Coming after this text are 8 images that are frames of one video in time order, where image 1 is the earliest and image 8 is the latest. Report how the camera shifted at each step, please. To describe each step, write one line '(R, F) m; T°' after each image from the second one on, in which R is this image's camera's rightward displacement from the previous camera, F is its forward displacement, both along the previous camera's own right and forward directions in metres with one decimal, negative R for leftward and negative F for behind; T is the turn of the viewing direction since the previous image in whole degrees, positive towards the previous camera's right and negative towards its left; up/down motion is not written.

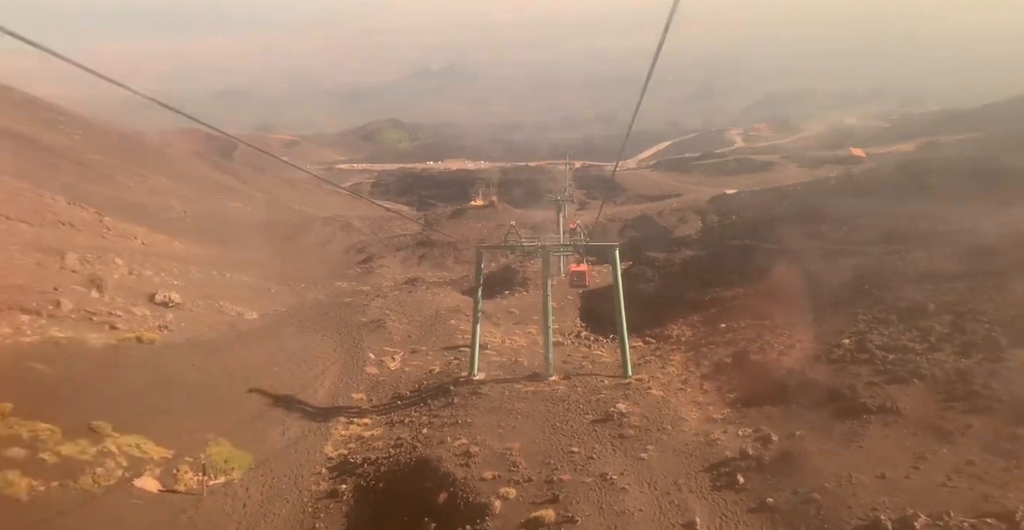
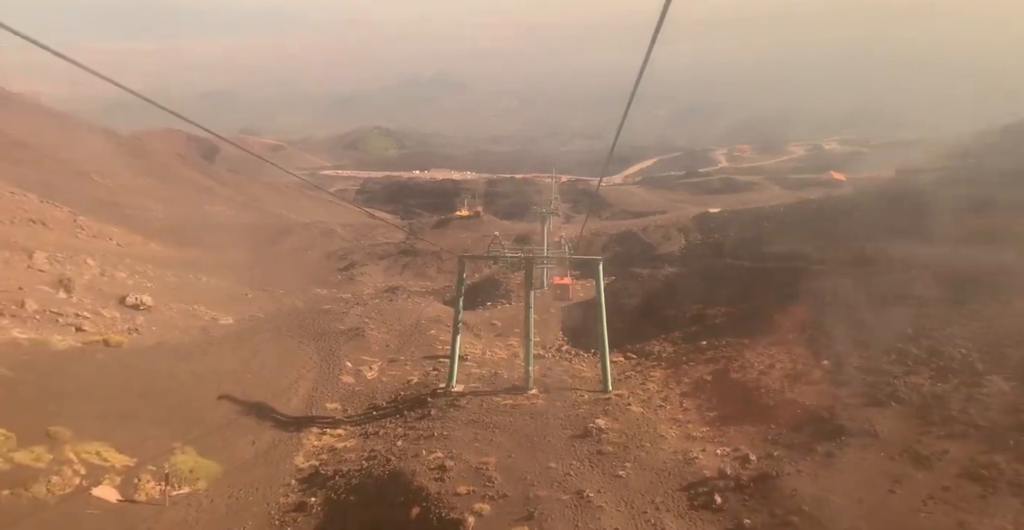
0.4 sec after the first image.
(0.0, +0.2) m; +1°
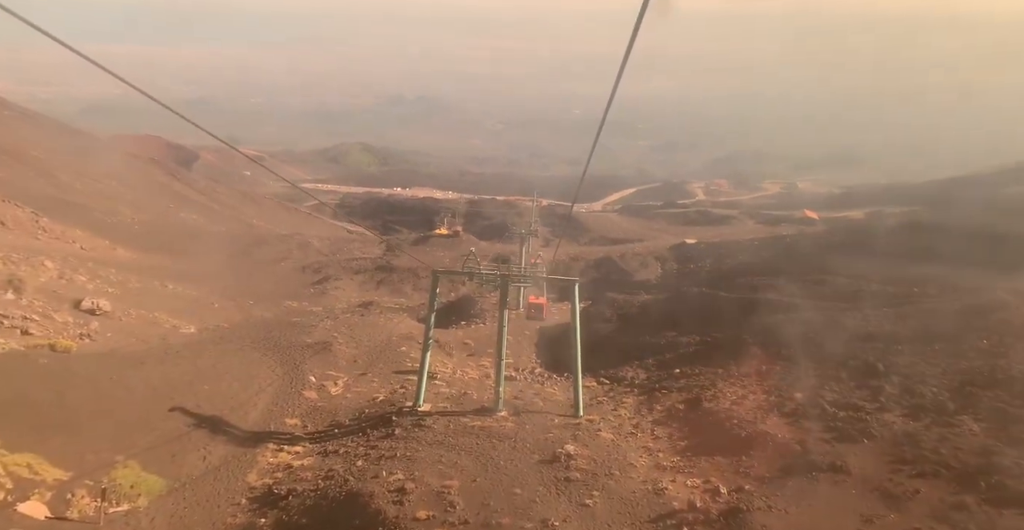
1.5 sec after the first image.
(+0.1, +0.4) m; +2°
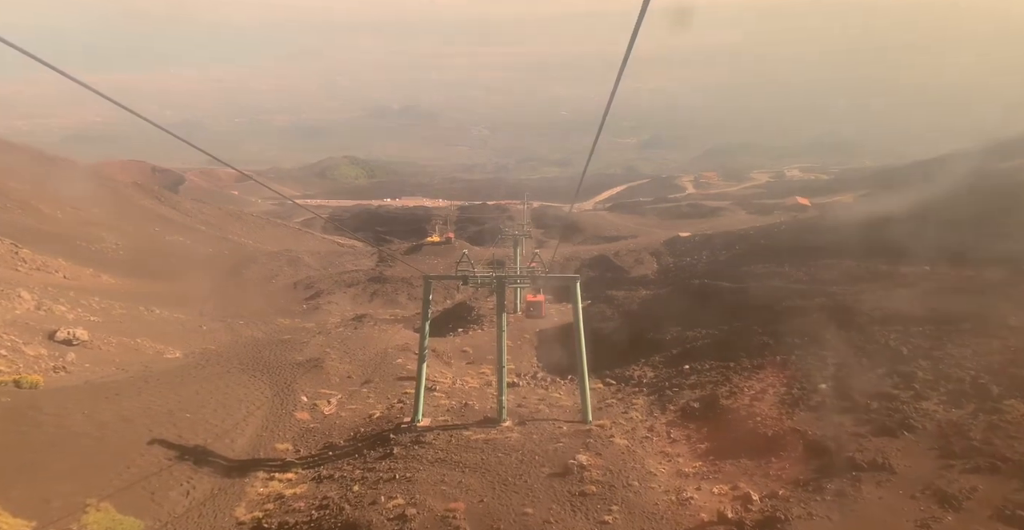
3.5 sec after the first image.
(0.0, +1.0) m; +1°
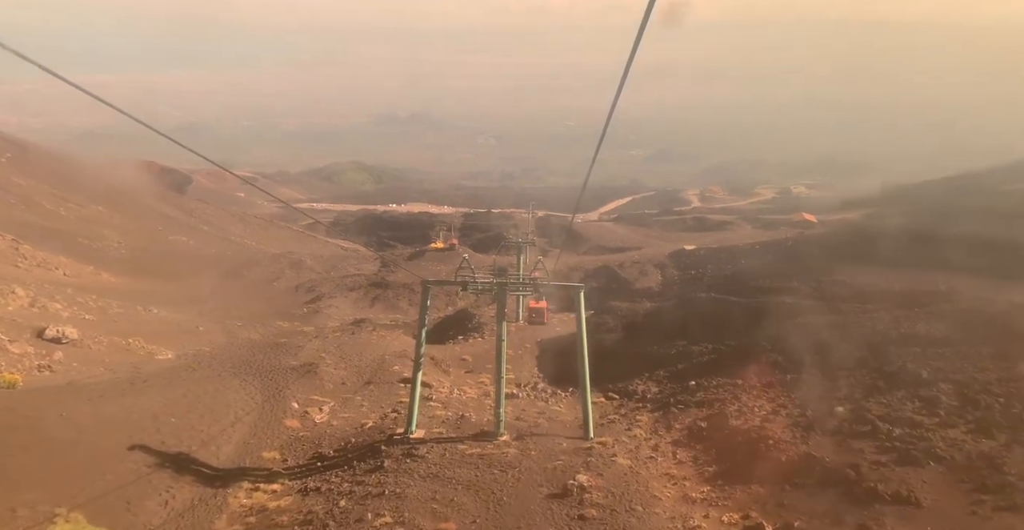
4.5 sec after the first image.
(0.0, +0.7) m; 0°
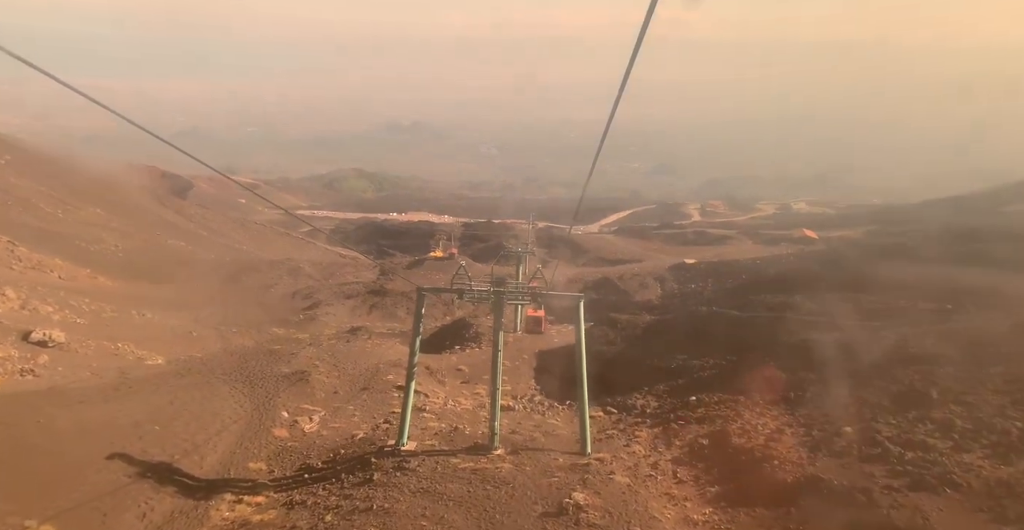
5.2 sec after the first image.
(0.0, +0.4) m; 0°
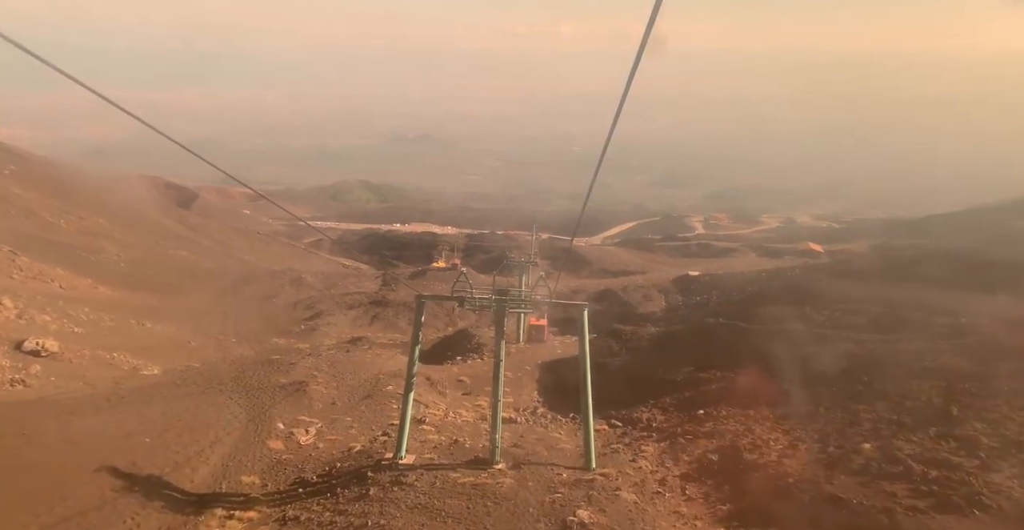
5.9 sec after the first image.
(0.0, +0.5) m; 0°
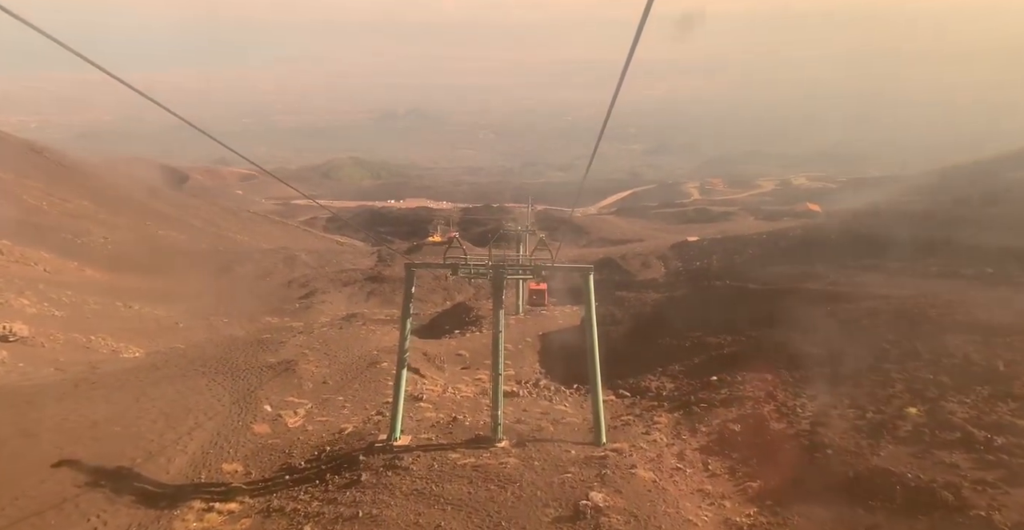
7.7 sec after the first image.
(0.0, +1.3) m; 0°
